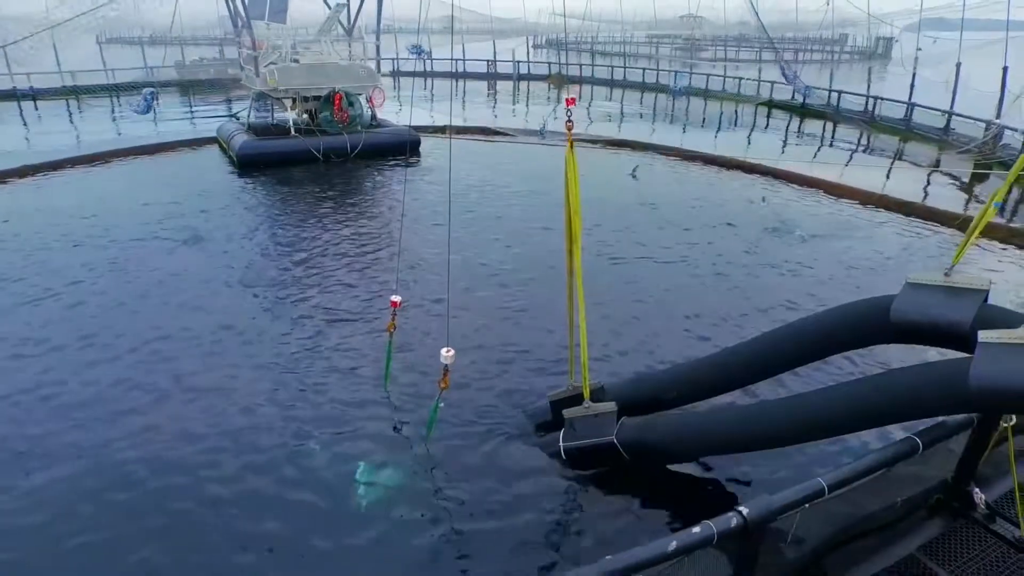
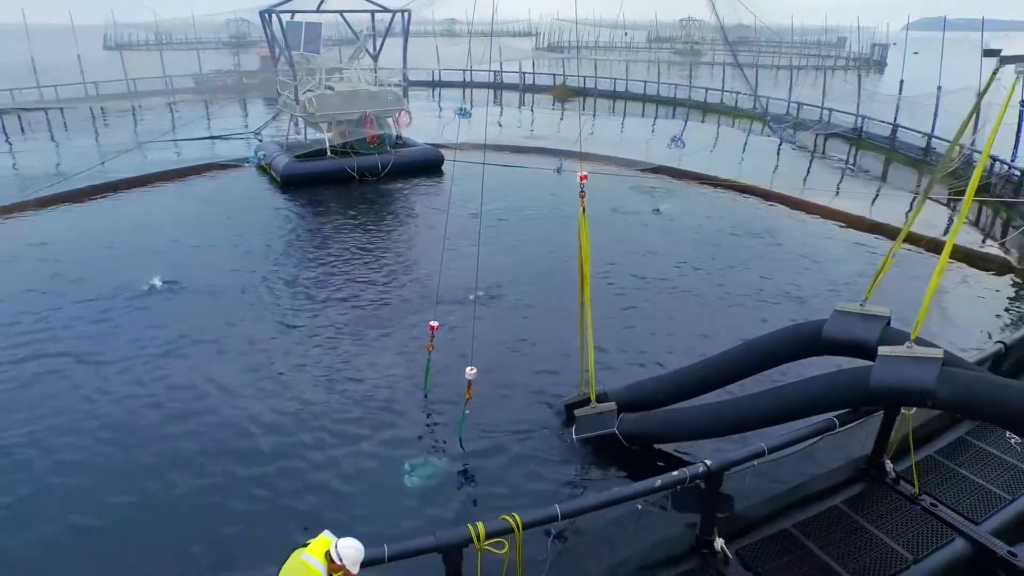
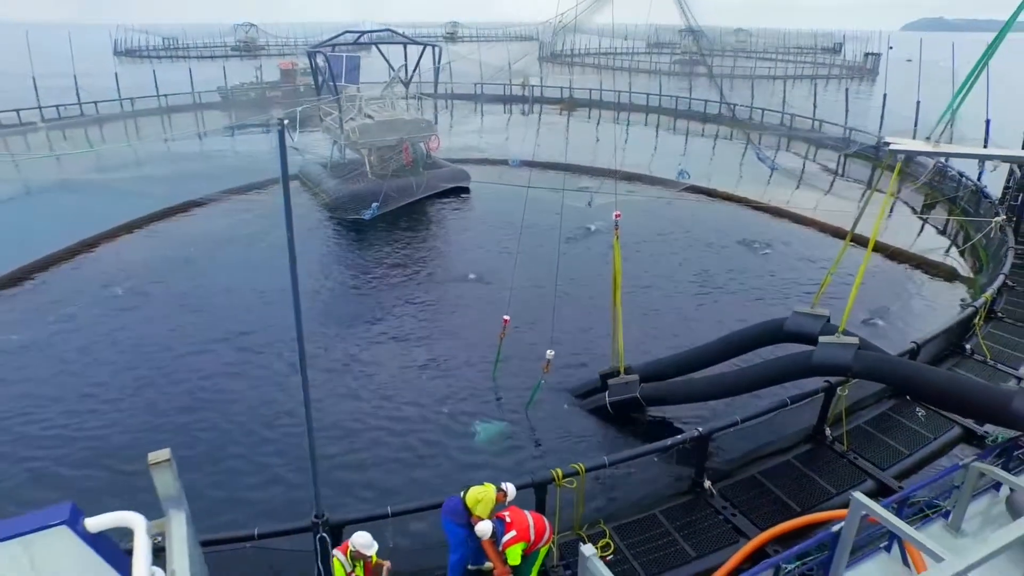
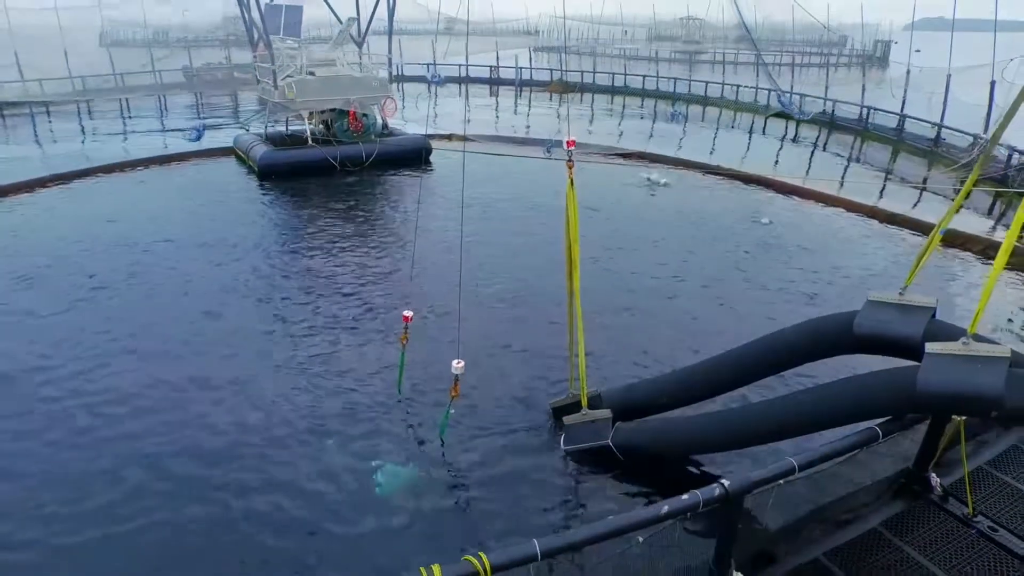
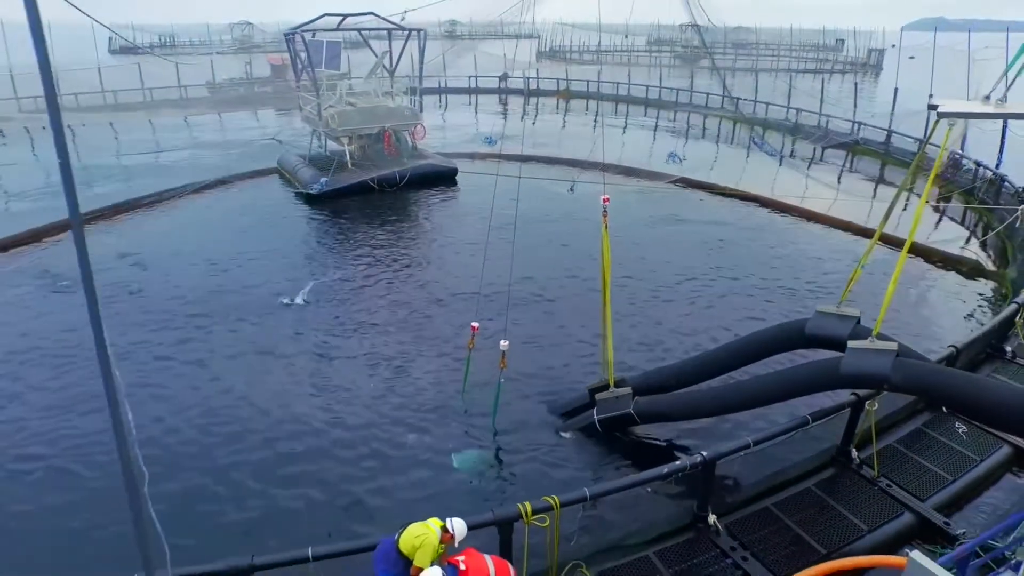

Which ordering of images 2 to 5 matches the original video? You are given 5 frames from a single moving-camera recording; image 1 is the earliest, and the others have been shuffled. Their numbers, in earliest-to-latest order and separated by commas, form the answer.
4, 2, 5, 3
